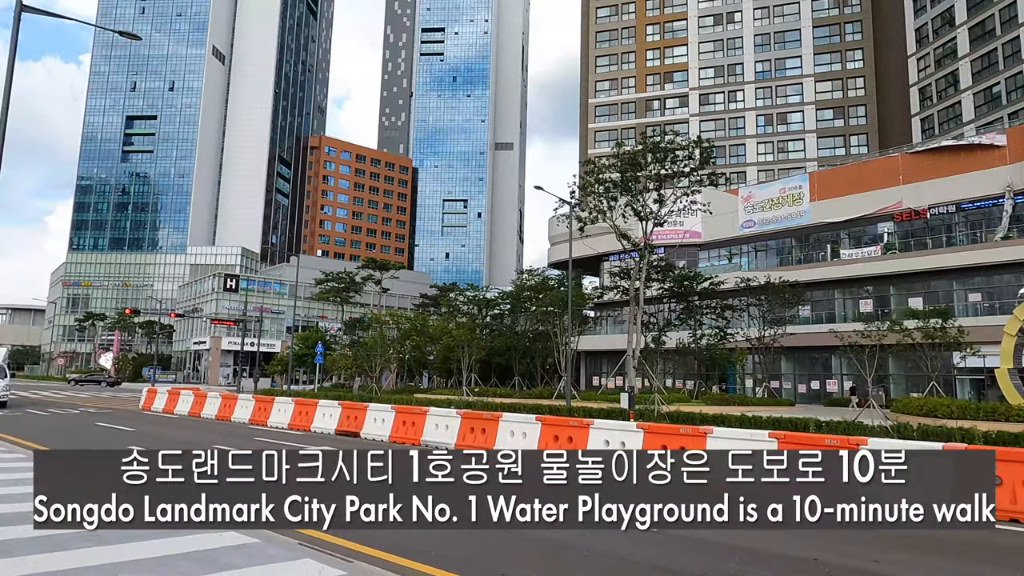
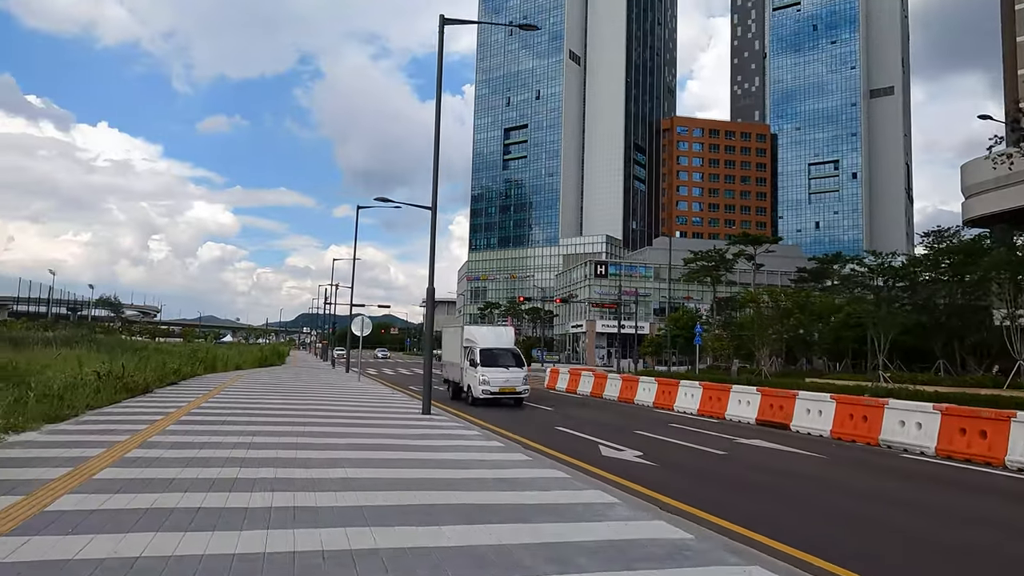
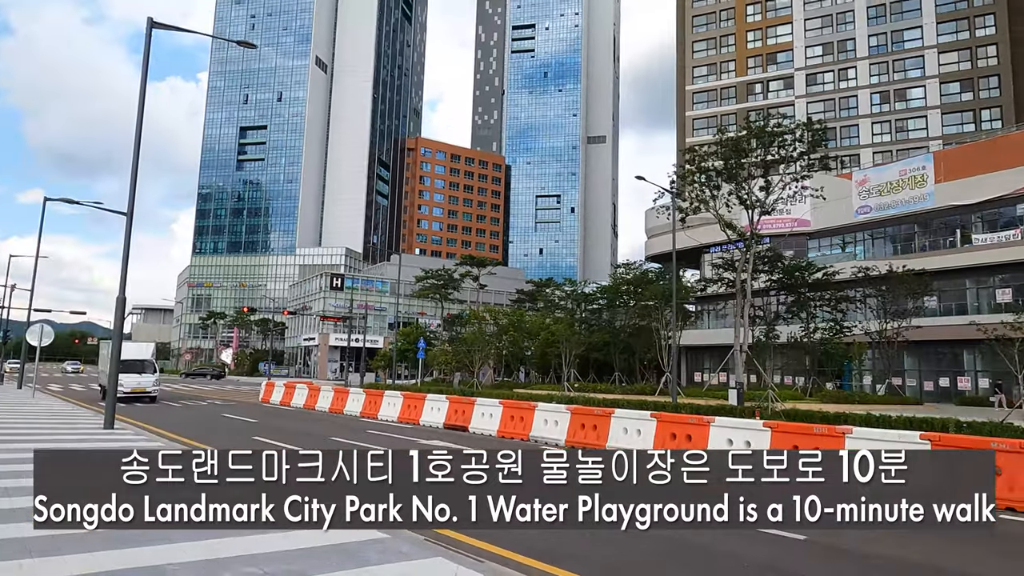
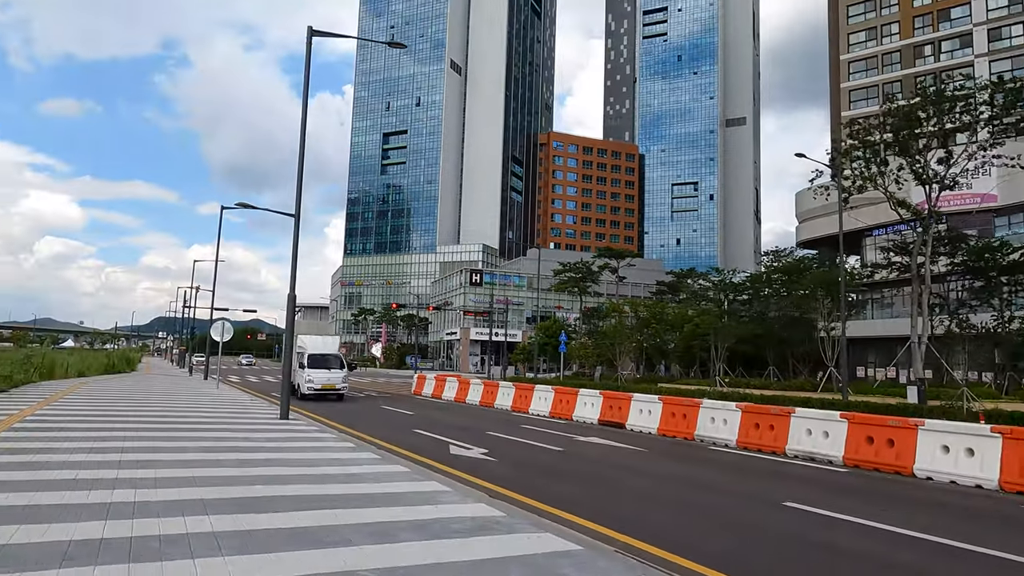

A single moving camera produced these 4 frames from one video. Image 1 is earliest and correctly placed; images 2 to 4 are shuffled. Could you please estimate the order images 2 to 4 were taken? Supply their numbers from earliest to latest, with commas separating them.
3, 4, 2
